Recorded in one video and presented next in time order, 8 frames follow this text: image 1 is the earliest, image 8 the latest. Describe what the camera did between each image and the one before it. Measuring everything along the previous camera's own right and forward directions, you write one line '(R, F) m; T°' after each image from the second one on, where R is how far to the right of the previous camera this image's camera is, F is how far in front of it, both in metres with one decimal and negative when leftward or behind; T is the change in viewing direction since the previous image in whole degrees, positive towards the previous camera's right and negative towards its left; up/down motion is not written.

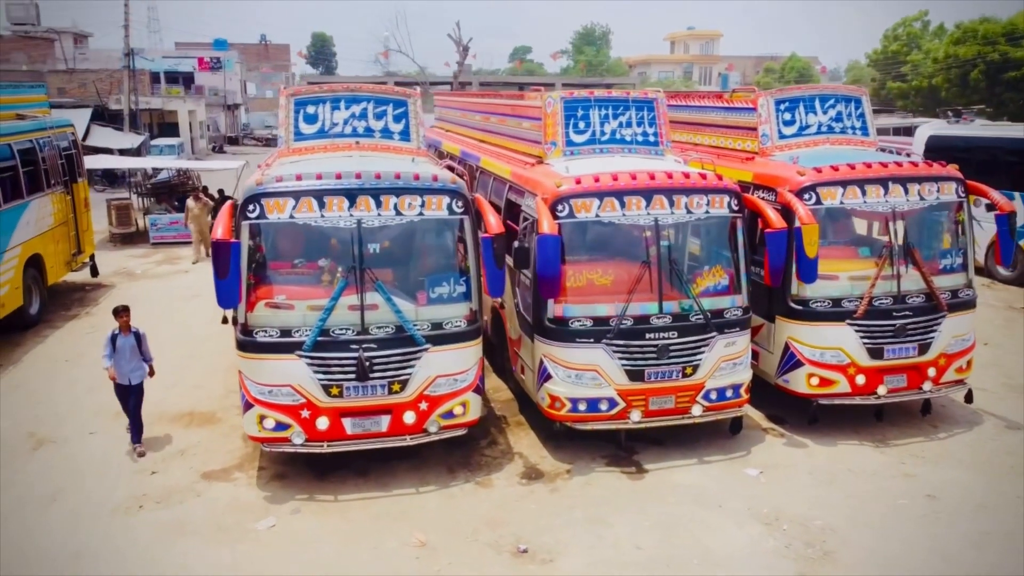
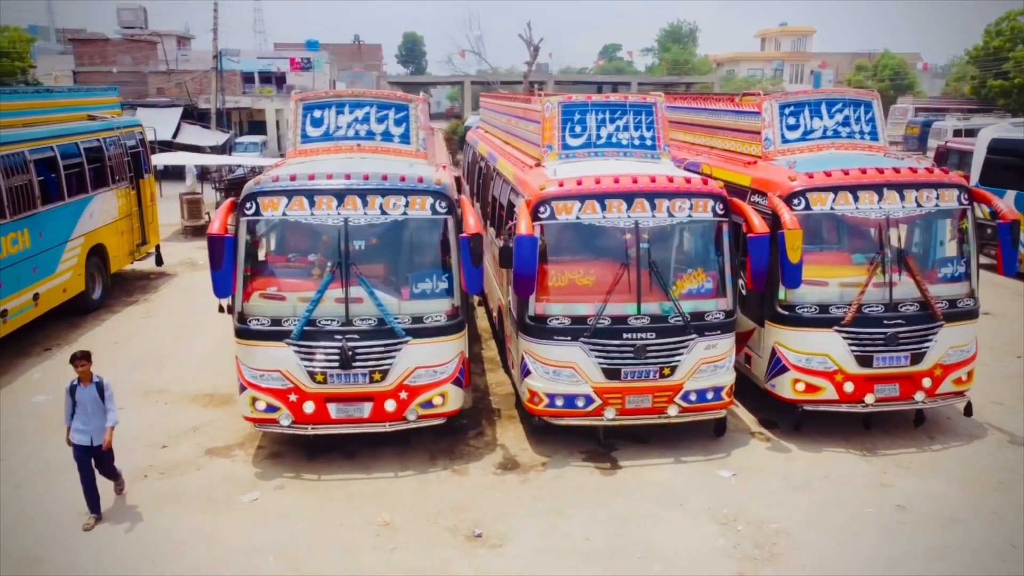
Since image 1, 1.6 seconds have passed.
(+0.9, -0.2) m; -6°
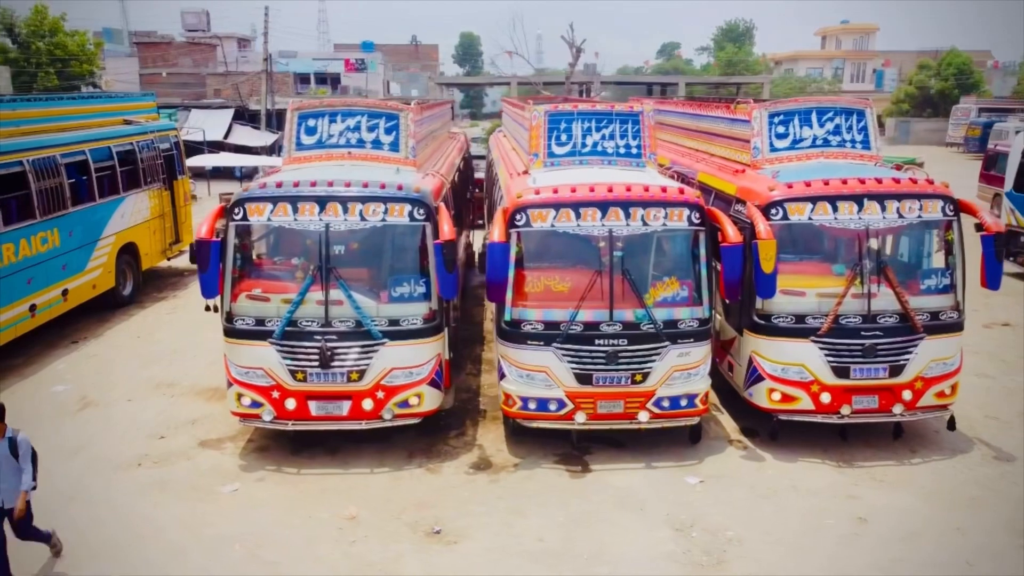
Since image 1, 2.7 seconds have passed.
(+0.7, -0.2) m; -4°
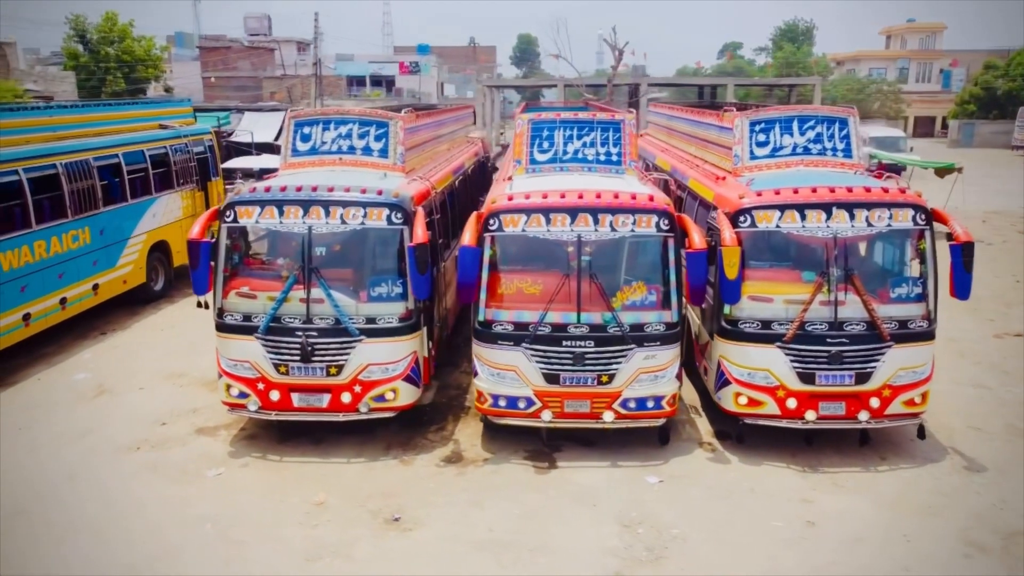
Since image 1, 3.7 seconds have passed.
(+0.8, -0.3) m; -4°
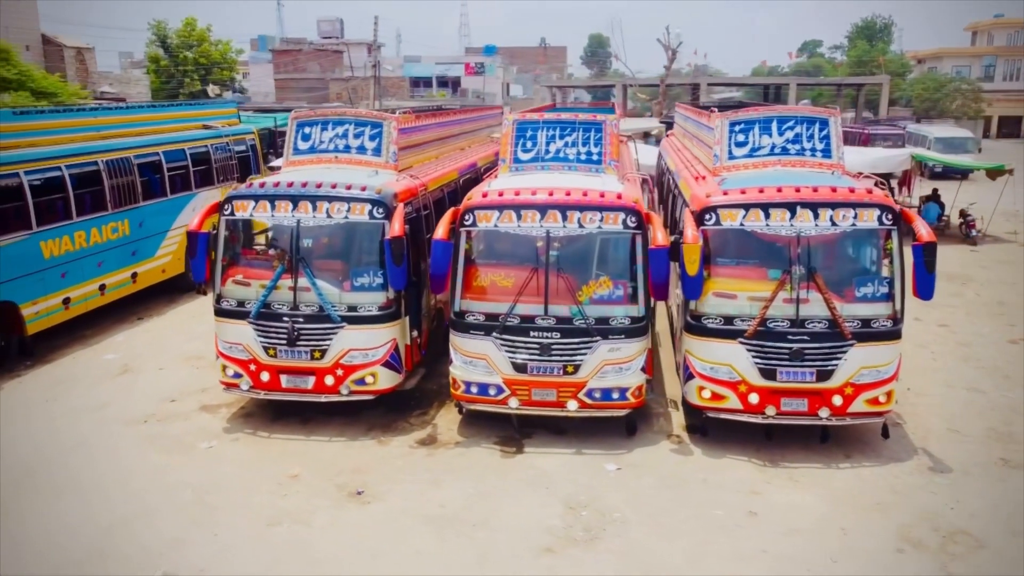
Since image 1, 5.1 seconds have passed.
(+1.0, -0.3) m; -5°
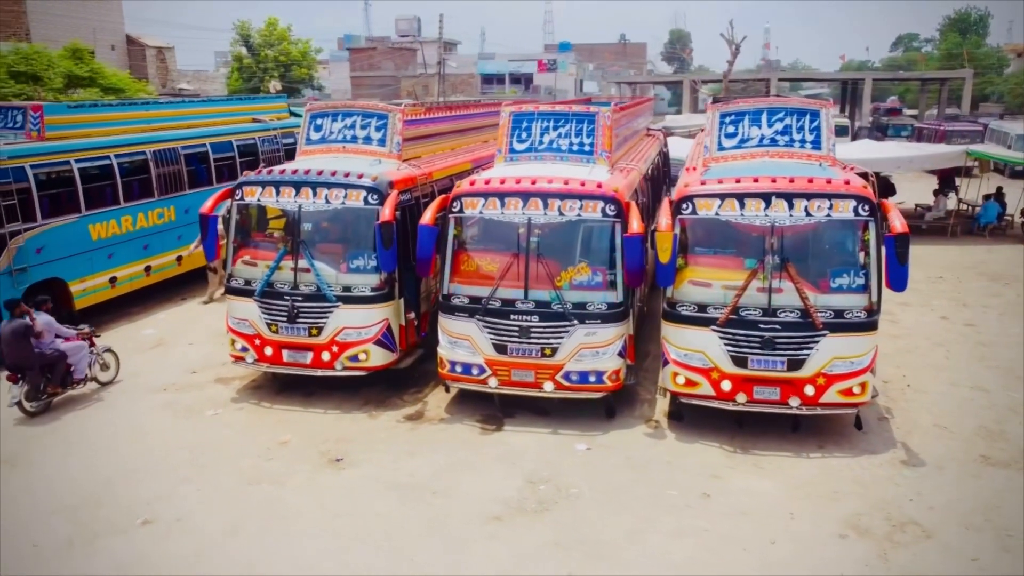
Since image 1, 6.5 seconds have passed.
(+1.0, -0.3) m; -6°
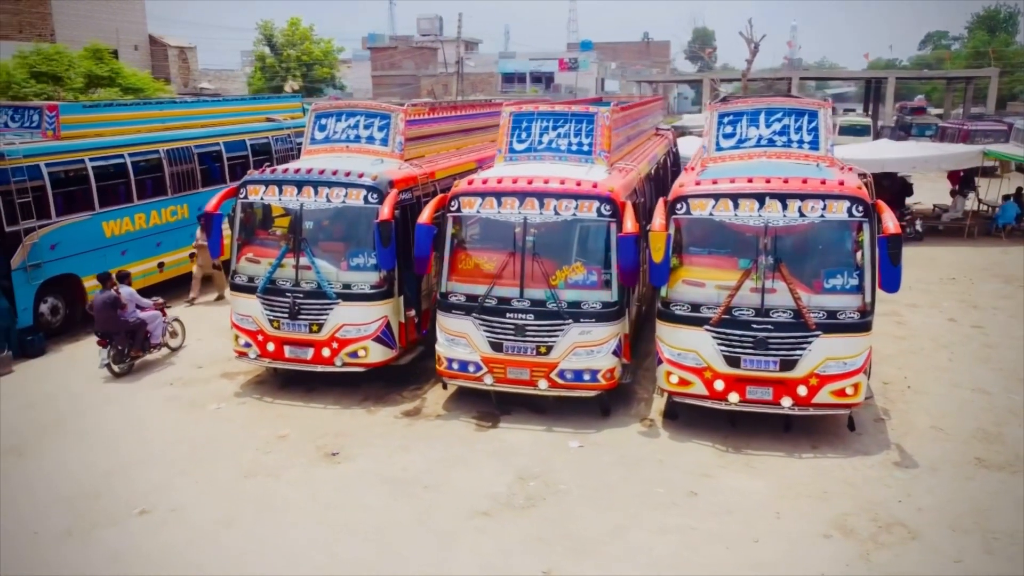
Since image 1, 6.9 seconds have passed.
(+0.3, -0.1) m; -2°
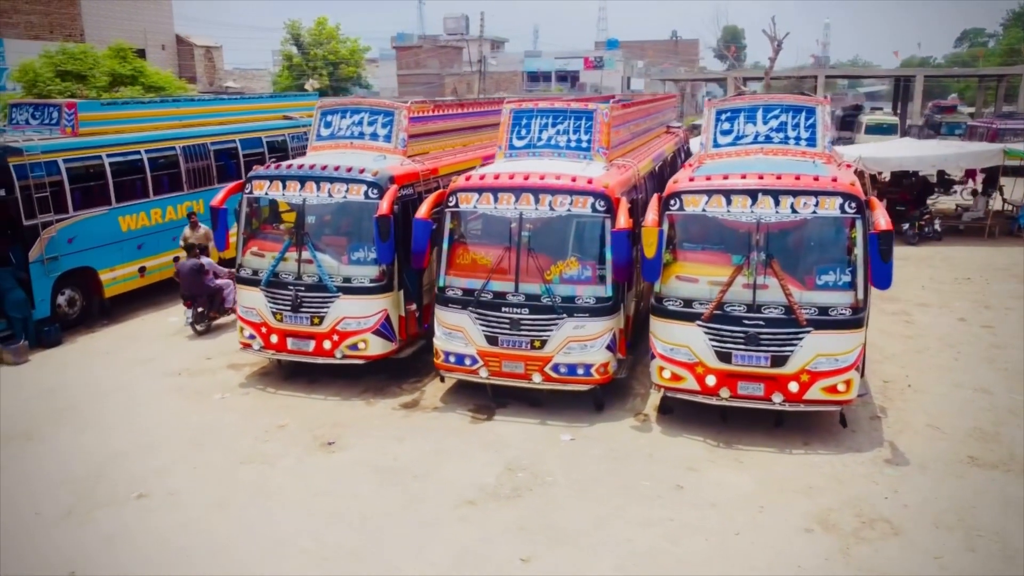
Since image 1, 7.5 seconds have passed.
(+0.3, -0.1) m; -2°
